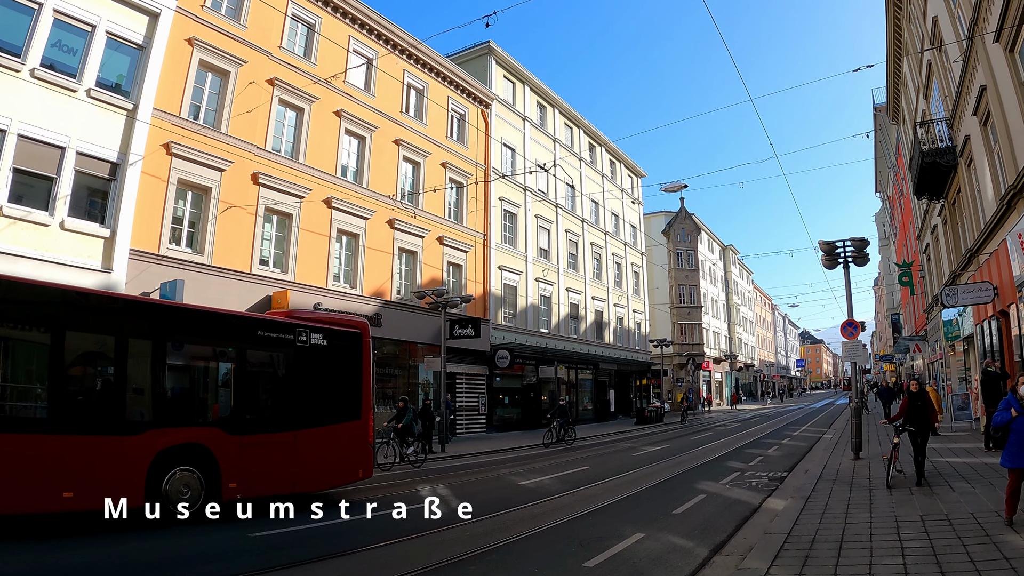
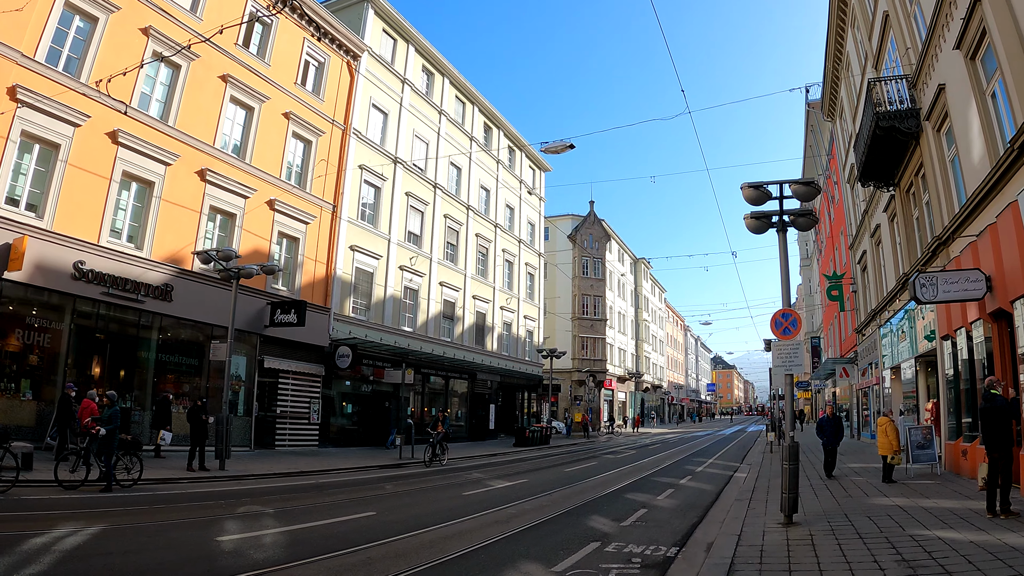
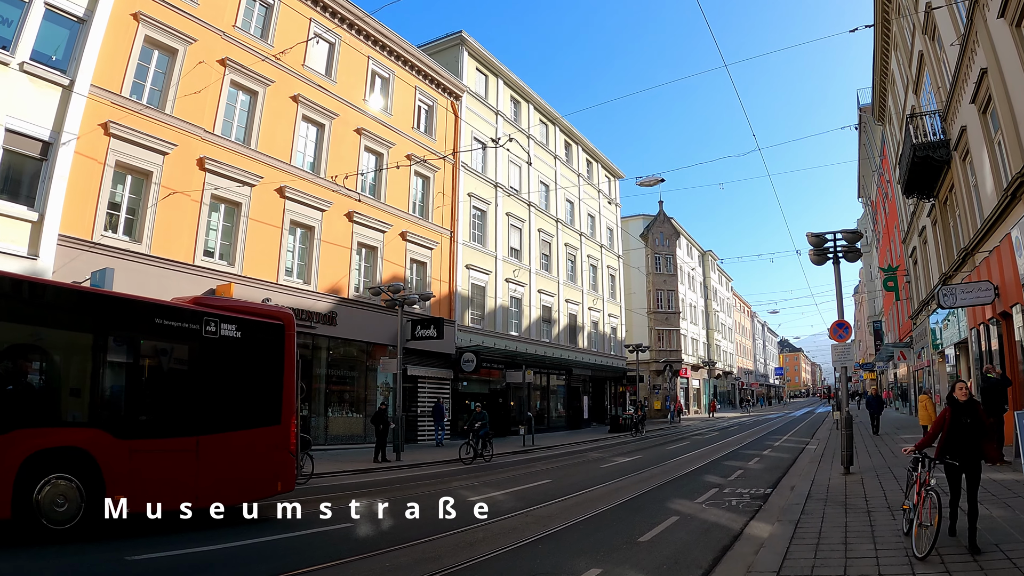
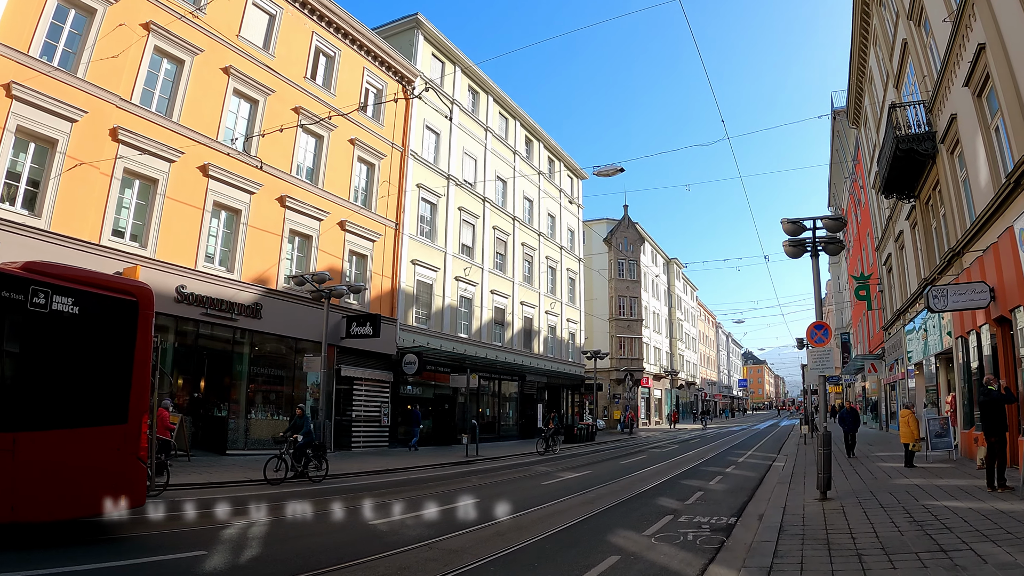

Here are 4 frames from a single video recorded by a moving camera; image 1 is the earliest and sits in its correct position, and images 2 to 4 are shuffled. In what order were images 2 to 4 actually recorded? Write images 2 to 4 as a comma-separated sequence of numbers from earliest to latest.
3, 4, 2
